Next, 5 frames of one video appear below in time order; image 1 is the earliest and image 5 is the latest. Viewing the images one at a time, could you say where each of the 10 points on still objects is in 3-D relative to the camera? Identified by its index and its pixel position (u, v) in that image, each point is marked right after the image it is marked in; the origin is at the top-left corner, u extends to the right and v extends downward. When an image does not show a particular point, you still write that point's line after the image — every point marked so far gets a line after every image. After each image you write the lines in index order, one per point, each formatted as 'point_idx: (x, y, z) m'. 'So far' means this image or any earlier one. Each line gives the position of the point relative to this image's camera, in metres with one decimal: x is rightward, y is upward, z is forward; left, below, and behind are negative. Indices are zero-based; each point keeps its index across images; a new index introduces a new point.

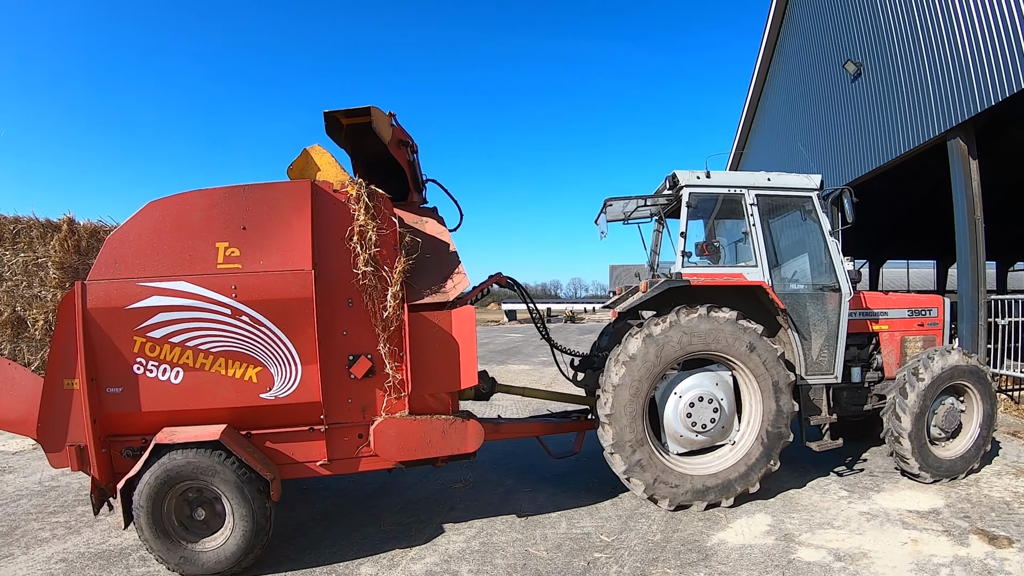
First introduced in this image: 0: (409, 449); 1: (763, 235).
0: (-0.6, -1.0, +3.4) m
1: (+1.8, +0.4, +3.8) m
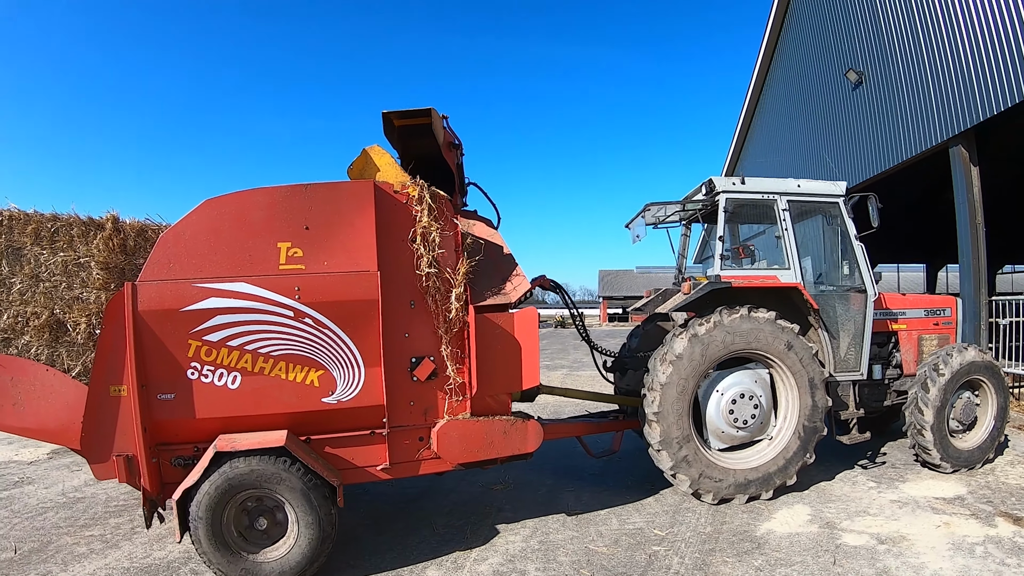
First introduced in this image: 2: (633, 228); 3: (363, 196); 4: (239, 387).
0: (-0.2, -1.0, +3.4) m
1: (+2.1, +0.4, +4.0) m
2: (+1.1, +0.5, +4.6) m
3: (-0.9, +0.6, +3.3) m
4: (-1.6, -0.6, +3.2) m
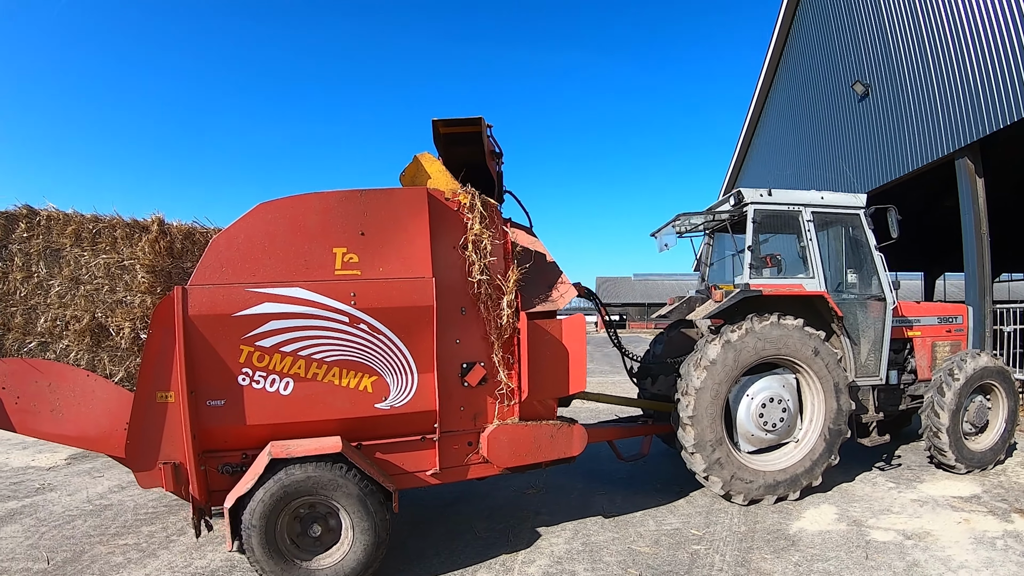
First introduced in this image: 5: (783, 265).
0: (+0.1, -1.1, +3.5) m
1: (+2.4, +0.3, +4.2) m
2: (+1.3, +0.5, +4.7) m
3: (-0.6, +0.5, +3.3) m
4: (-1.3, -0.6, +3.1) m
5: (+2.2, +0.2, +4.2) m
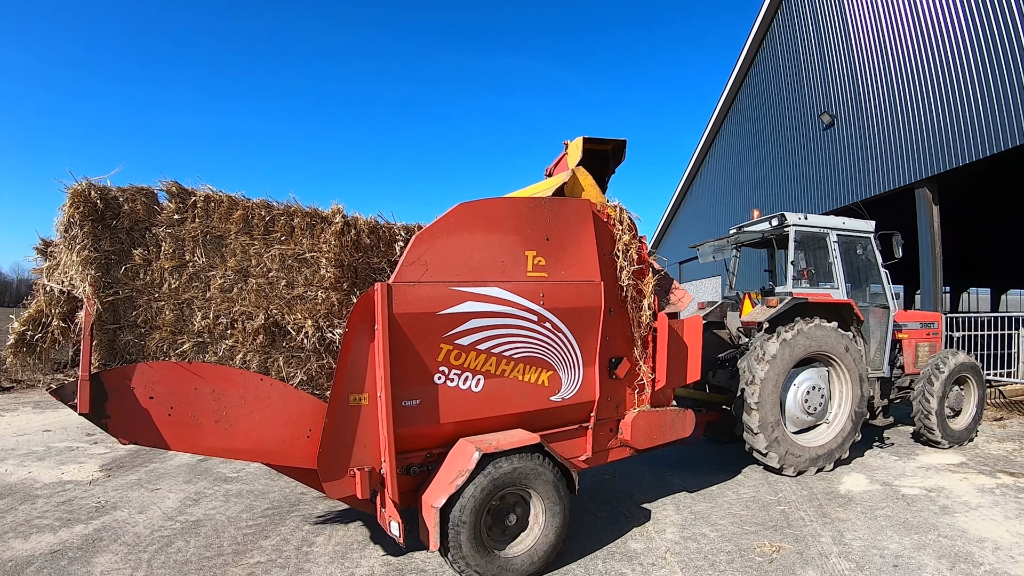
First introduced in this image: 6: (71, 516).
0: (+1.1, -1.1, +3.8) m
1: (+3.2, +0.2, +5.1) m
2: (+2.0, +0.4, +5.4) m
3: (+0.5, +0.5, +3.5) m
4: (-0.2, -0.6, +3.2) m
5: (+2.9, +0.1, +5.1) m
6: (-3.0, -1.5, +3.6) m
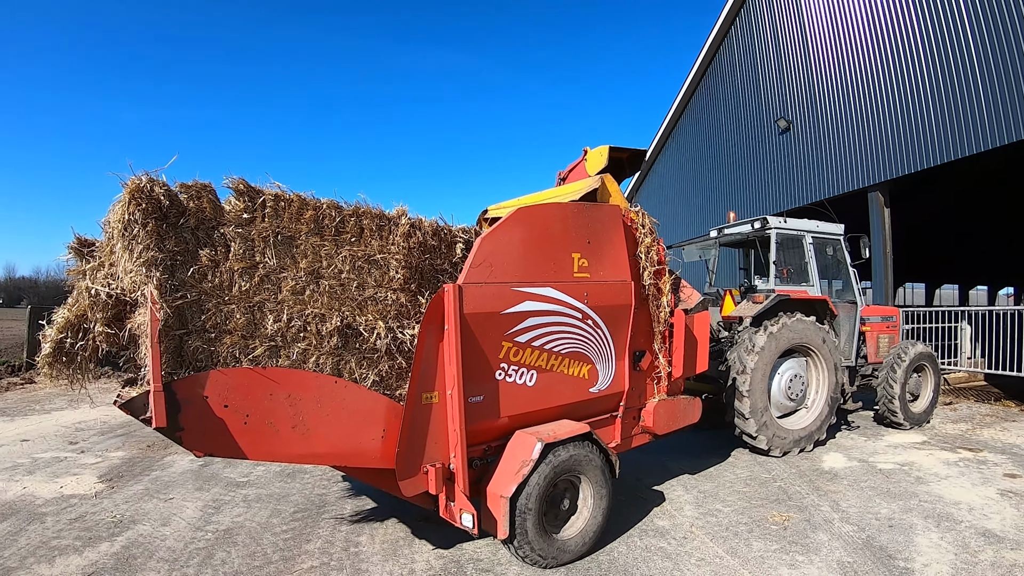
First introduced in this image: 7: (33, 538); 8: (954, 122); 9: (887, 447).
0: (+1.3, -1.1, +4.2) m
1: (+3.2, +0.3, +5.7) m
2: (+2.0, +0.4, +5.8) m
3: (+0.8, +0.5, +3.8) m
4: (+0.2, -0.6, +3.4) m
5: (+3.0, +0.1, +5.6) m
6: (-2.7, -1.5, +3.4) m
7: (-3.1, -1.6, +3.5) m
8: (+5.9, +2.3, +7.2) m
9: (+3.7, -1.6, +5.5) m
